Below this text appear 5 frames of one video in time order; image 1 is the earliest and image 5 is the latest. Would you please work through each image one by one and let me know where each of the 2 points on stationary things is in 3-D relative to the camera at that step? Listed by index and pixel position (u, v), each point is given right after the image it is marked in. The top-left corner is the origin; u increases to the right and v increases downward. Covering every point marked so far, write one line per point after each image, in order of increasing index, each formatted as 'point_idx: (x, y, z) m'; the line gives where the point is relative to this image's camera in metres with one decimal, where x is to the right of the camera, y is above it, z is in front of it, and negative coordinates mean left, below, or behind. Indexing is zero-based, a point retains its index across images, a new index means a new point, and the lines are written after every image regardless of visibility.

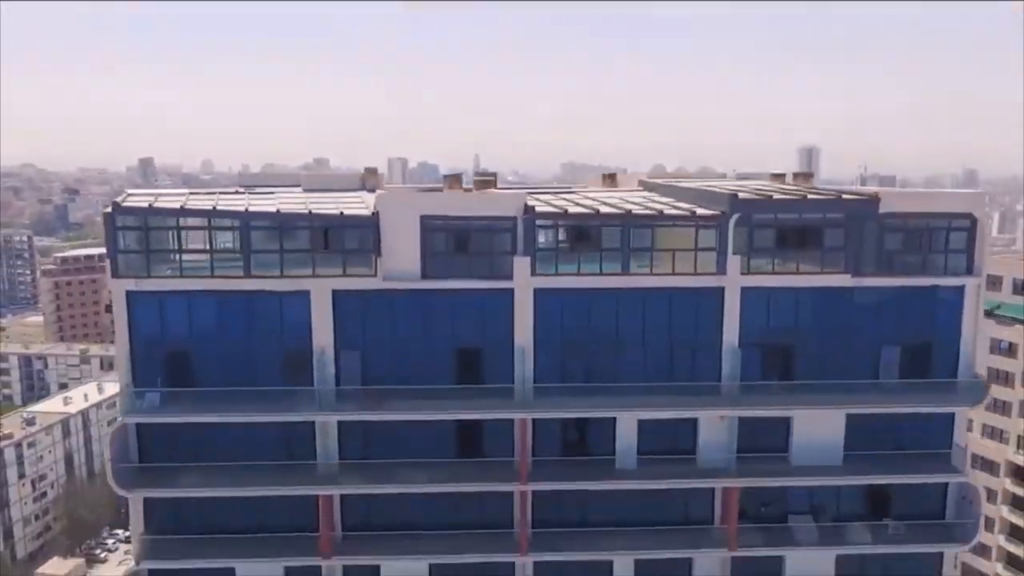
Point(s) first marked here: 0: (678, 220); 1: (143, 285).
0: (+4.2, +1.7, +19.8) m
1: (-9.1, +0.1, +19.4) m
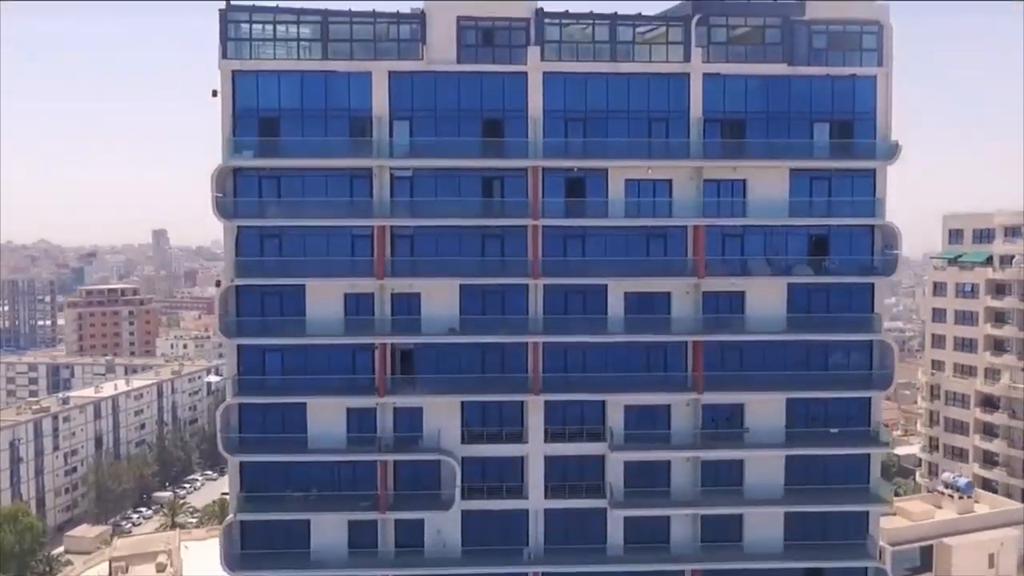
0: (+4.6, +8.8, +25.9) m
1: (-8.6, +7.2, +25.5) m
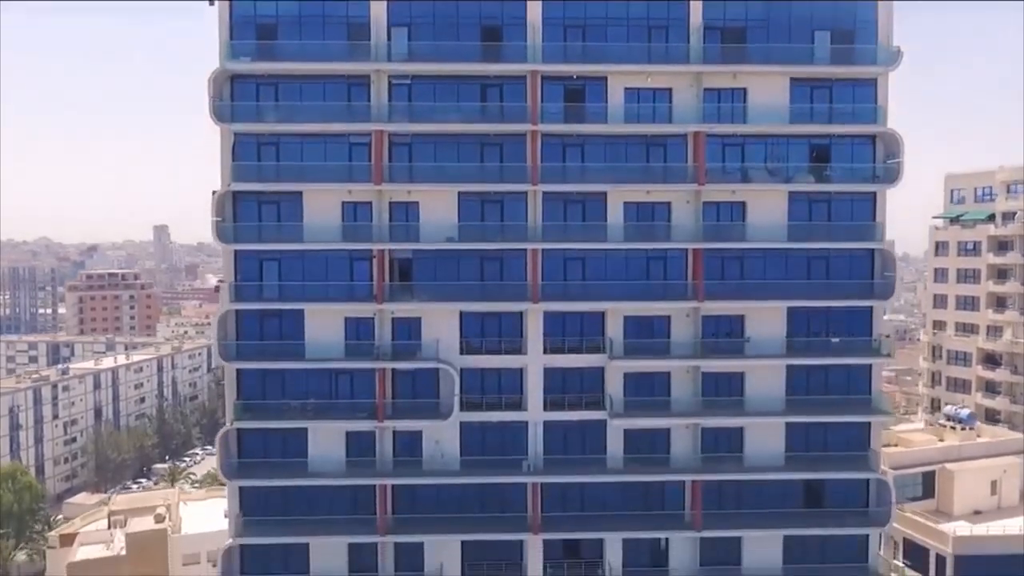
0: (+4.6, +11.8, +25.7) m
1: (-8.6, +10.2, +25.3) m
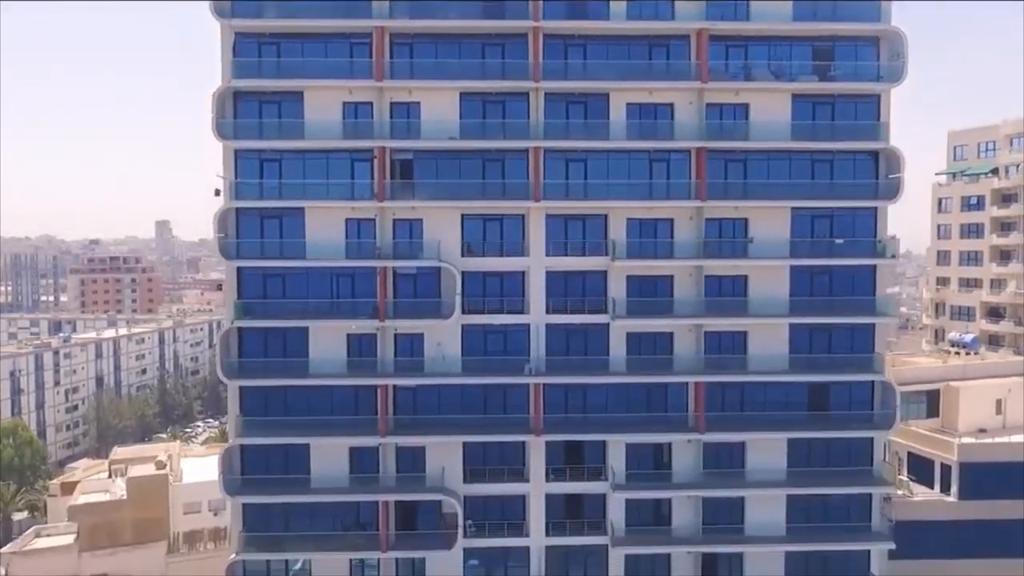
0: (+4.6, +15.1, +25.6) m
1: (-8.6, +13.5, +25.2) m
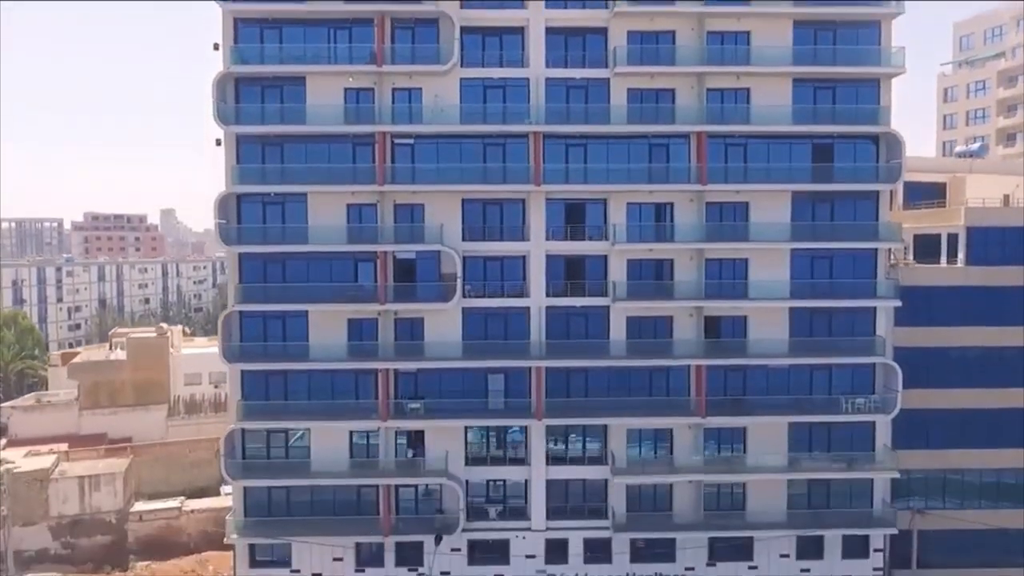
0: (+4.6, +23.1, +25.3) m
1: (-8.6, +21.5, +24.9) m
